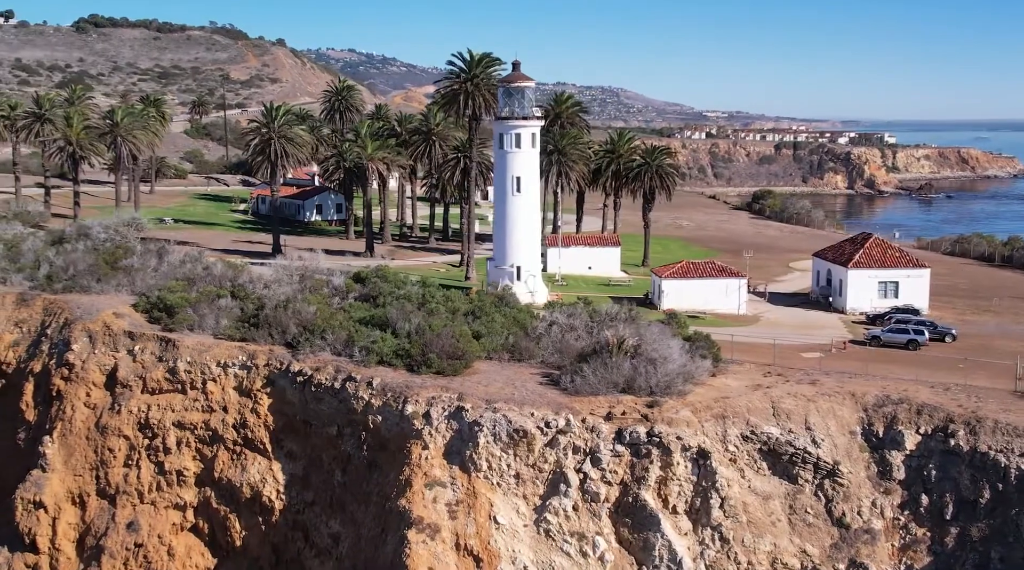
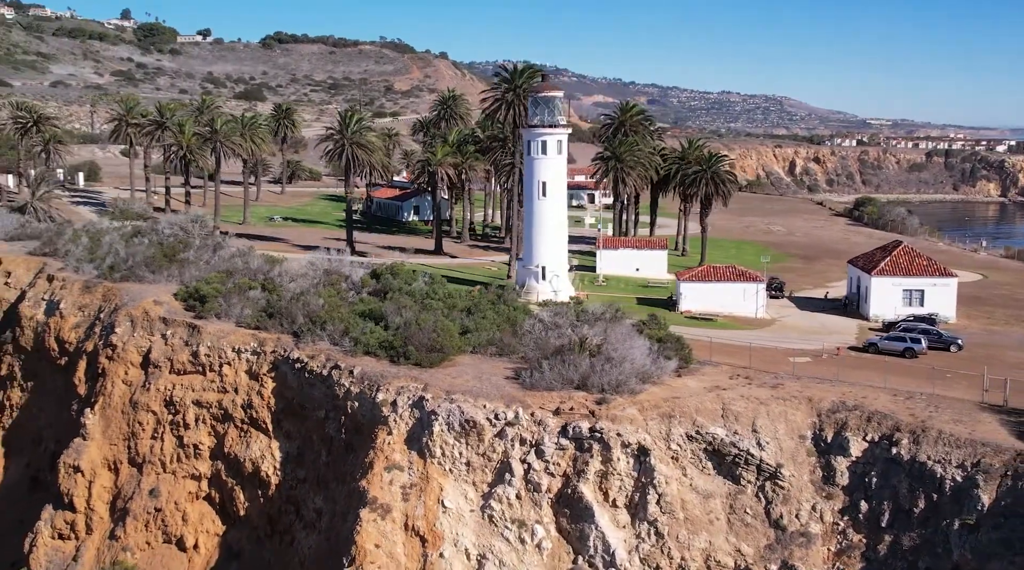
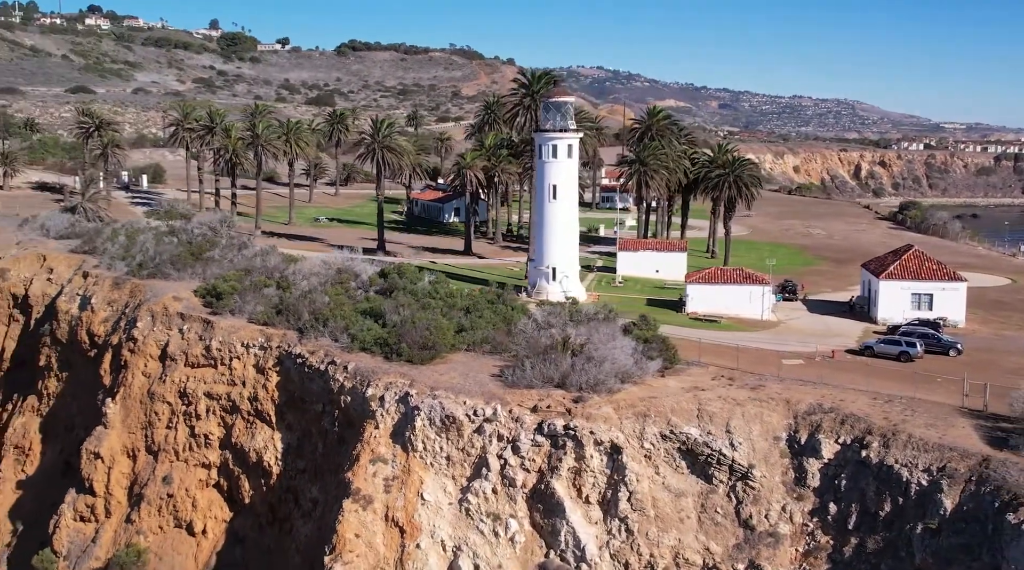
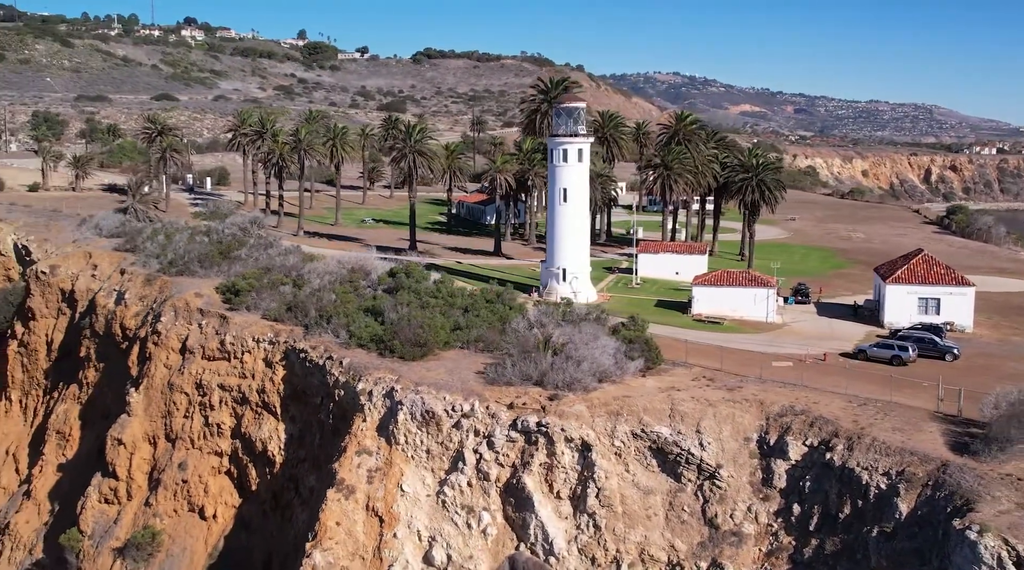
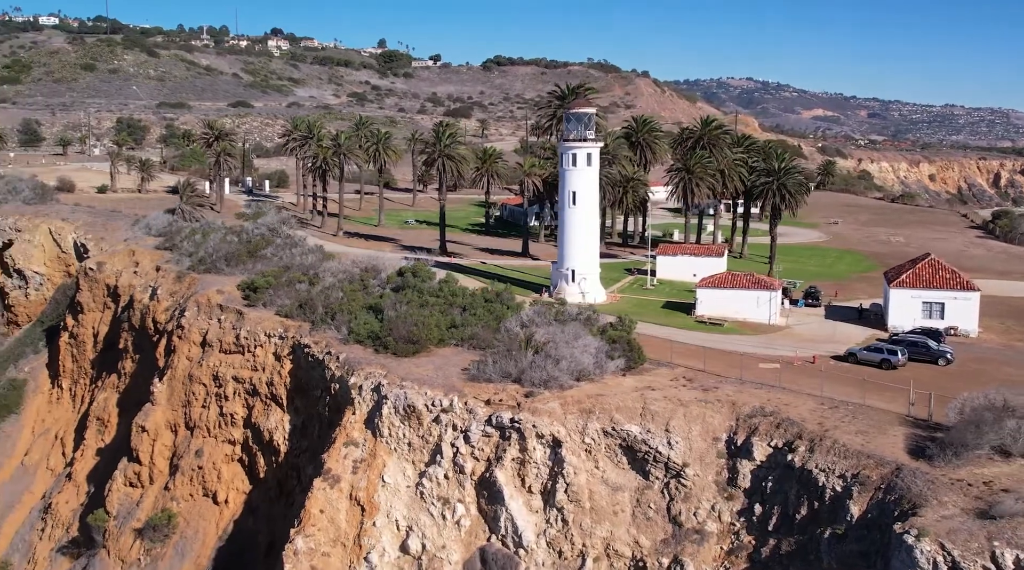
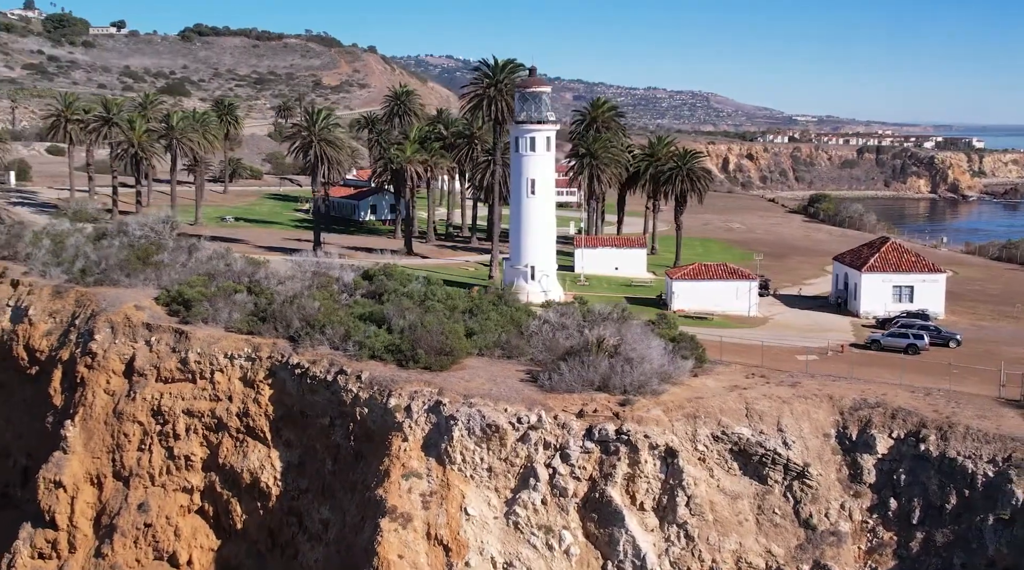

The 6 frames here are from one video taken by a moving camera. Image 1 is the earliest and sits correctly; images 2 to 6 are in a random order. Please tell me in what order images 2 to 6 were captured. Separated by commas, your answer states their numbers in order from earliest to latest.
6, 2, 3, 4, 5
